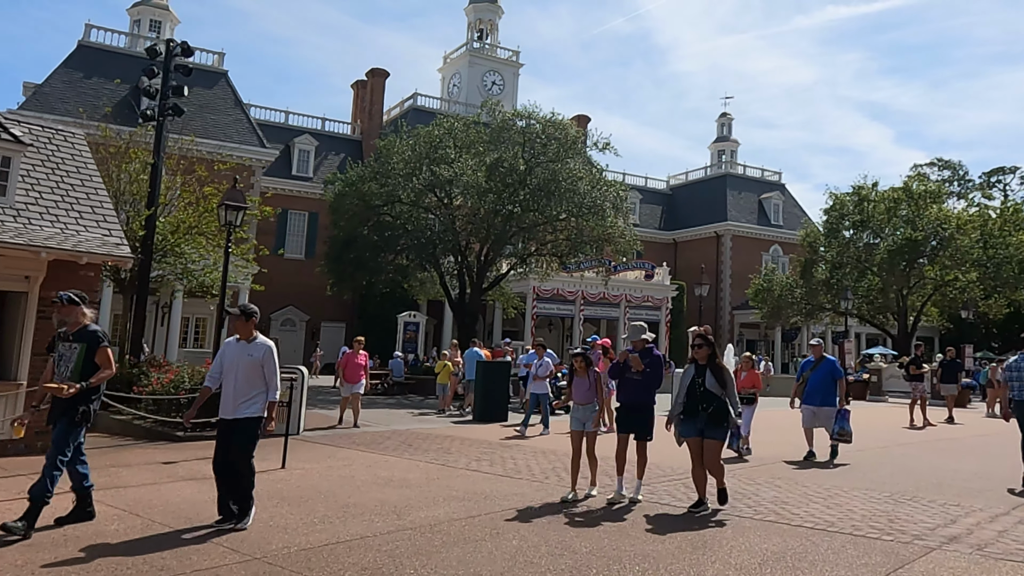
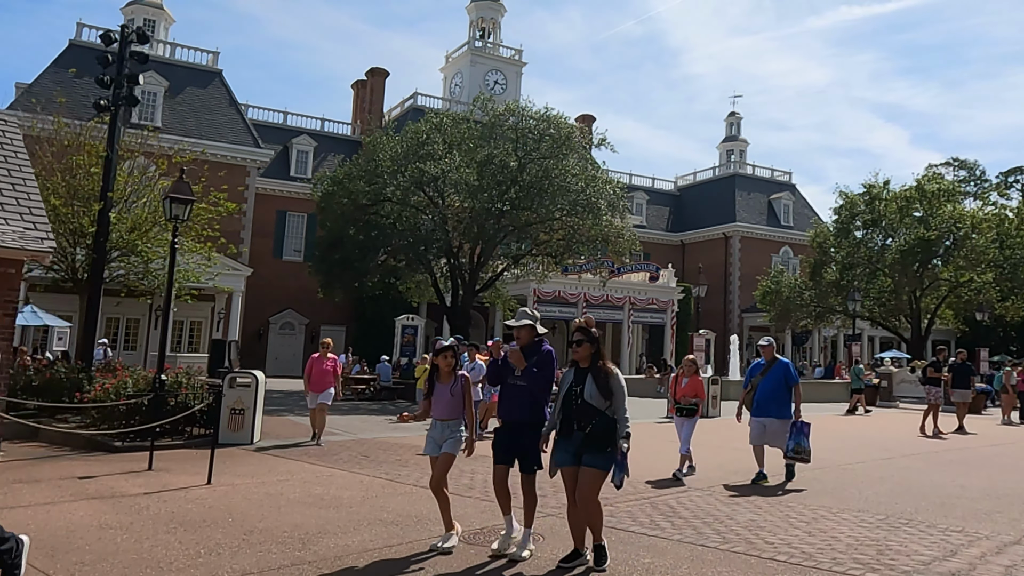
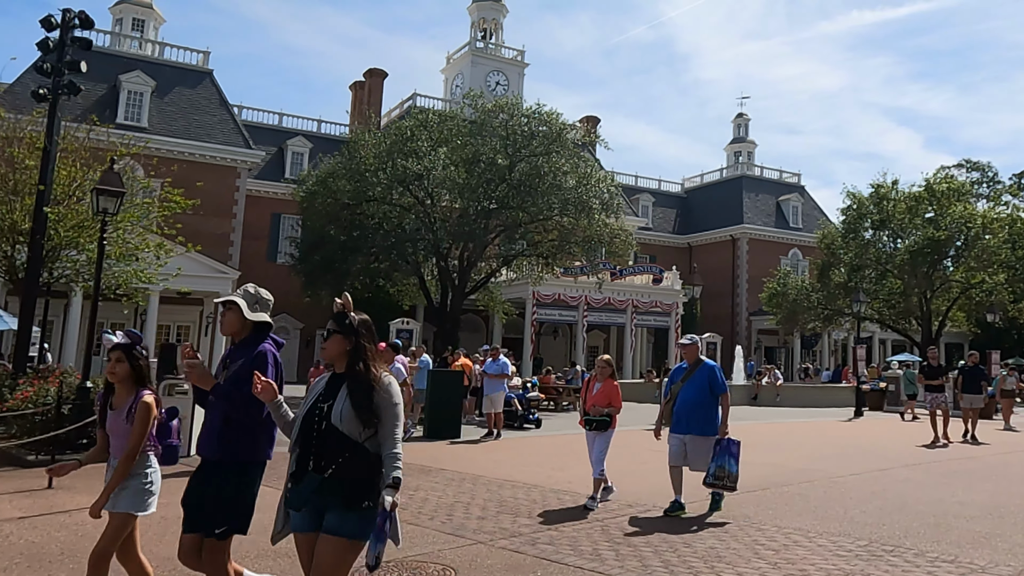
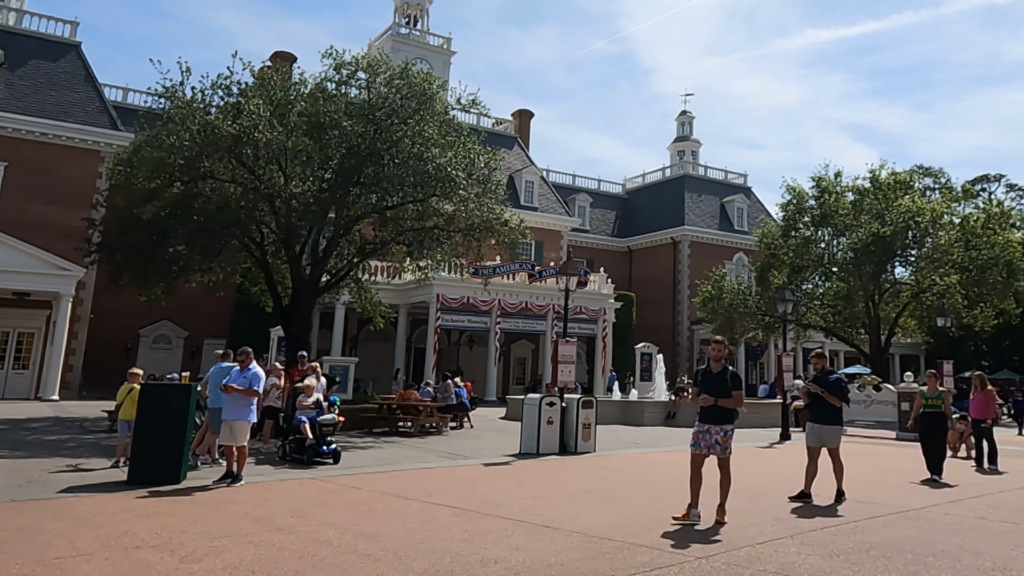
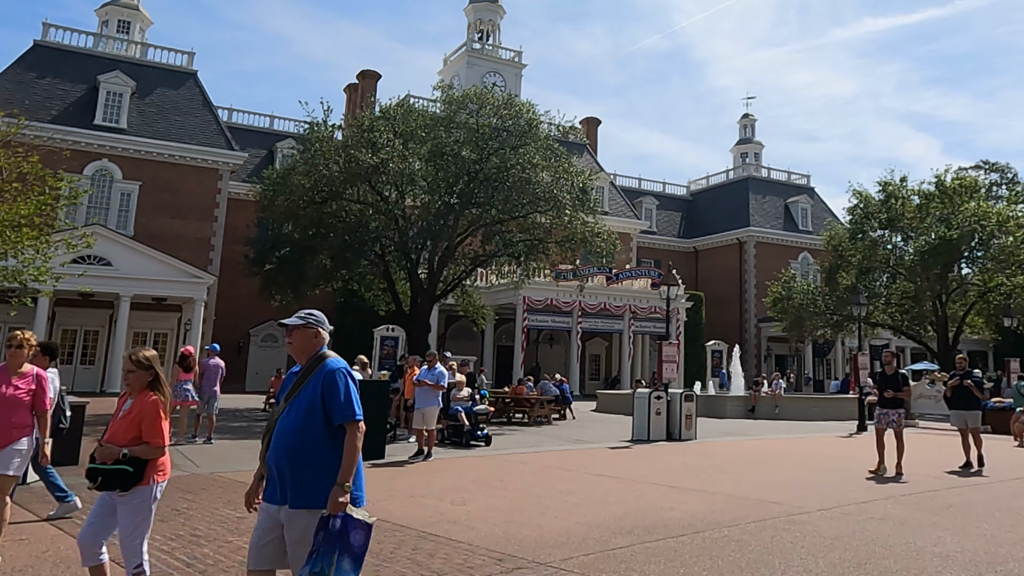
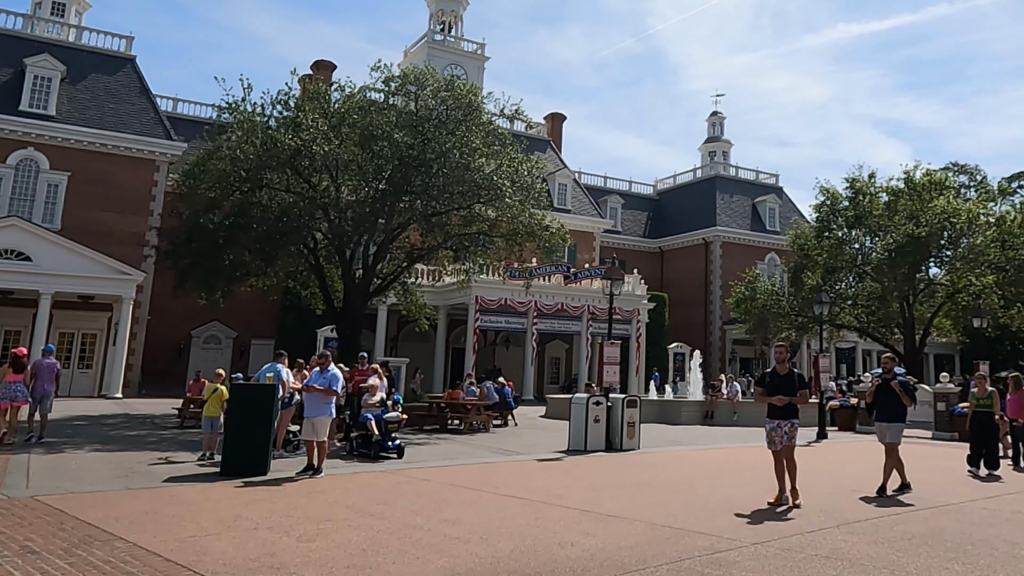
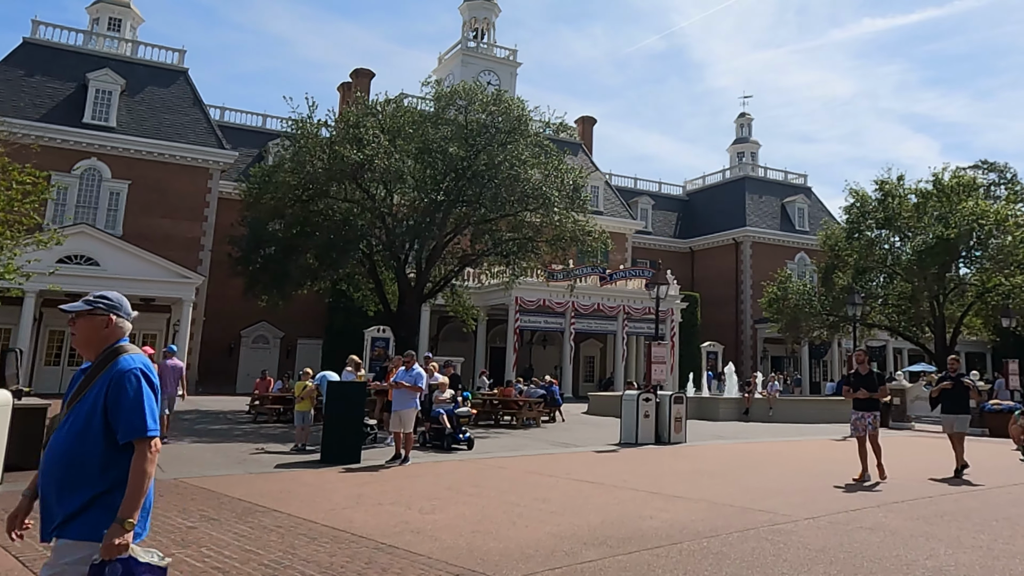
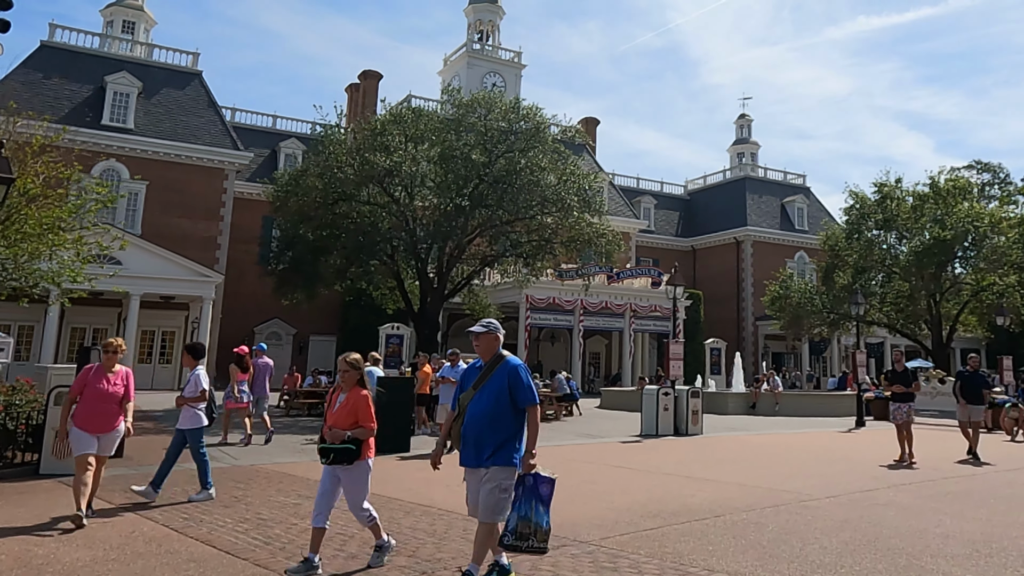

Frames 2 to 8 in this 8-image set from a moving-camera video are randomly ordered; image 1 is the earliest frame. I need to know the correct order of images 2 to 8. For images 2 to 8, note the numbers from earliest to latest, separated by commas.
2, 3, 8, 5, 7, 6, 4
